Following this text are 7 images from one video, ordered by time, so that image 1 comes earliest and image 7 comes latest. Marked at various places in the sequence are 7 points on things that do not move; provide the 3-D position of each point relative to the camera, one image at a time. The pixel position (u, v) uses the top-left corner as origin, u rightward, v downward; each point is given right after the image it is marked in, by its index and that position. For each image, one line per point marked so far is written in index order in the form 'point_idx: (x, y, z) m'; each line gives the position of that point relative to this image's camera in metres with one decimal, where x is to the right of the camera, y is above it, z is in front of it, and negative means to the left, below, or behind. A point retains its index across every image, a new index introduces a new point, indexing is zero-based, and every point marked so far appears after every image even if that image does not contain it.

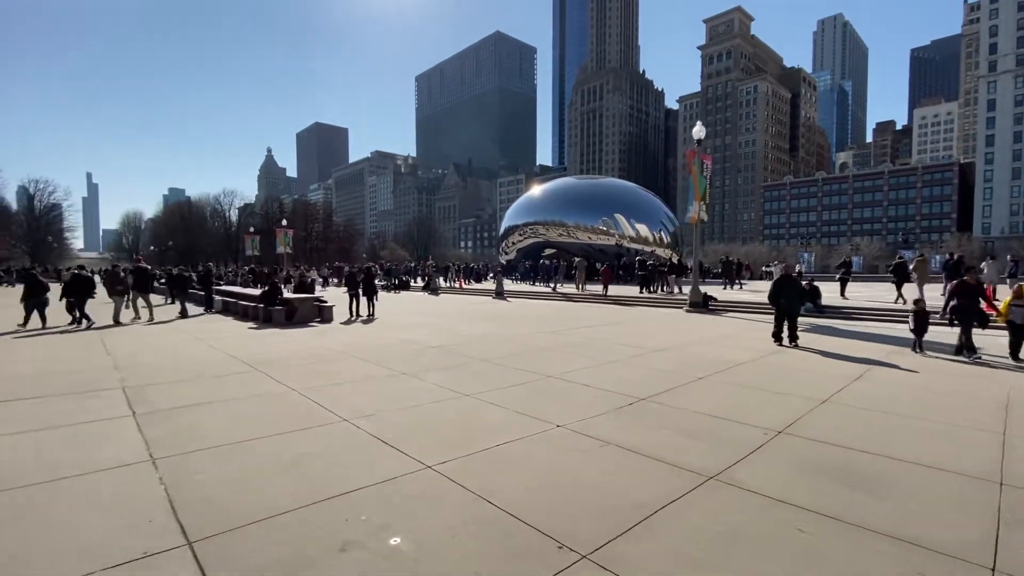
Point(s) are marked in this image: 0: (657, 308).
0: (+4.9, -0.7, +16.8) m
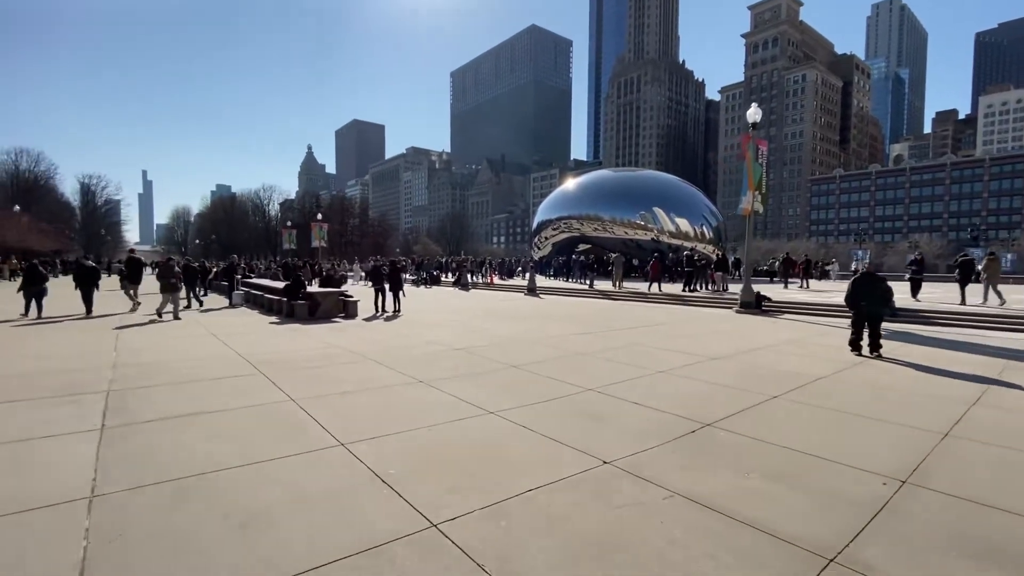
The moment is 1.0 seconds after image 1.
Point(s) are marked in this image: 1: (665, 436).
0: (+6.0, -0.7, +15.4) m
1: (+1.3, -1.3, +4.3) m
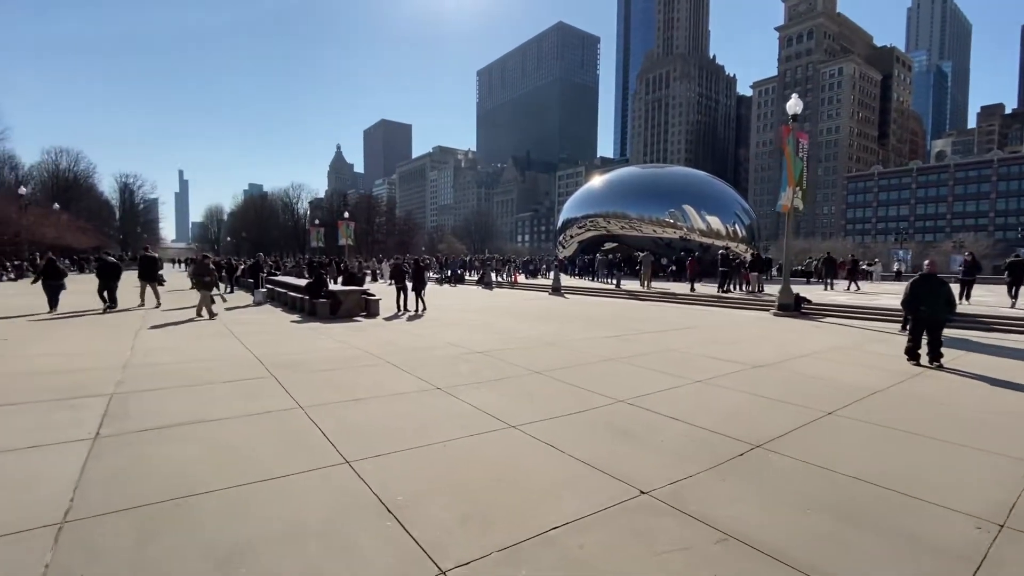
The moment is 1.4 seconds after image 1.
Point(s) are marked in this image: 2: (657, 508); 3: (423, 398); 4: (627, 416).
0: (+6.7, -0.7, +14.7) m
1: (+1.5, -1.3, +3.8) m
2: (+0.9, -1.4, +3.0) m
3: (-0.9, -1.2, +5.2) m
4: (+1.1, -1.2, +4.7) m
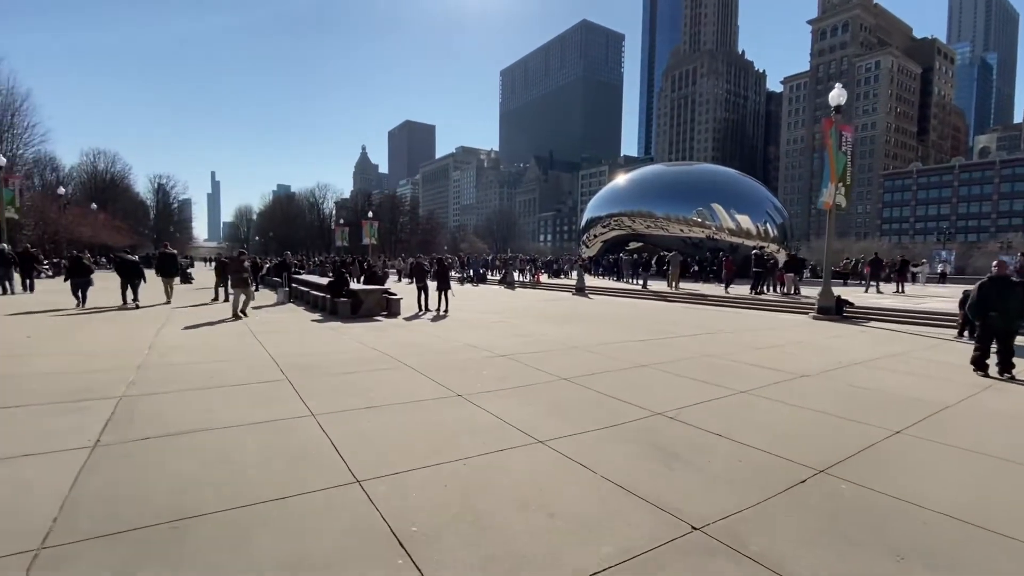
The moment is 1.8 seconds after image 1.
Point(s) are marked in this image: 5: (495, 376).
0: (+7.4, -0.7, +14.0) m
1: (+1.7, -1.3, +3.3) m
2: (+1.1, -1.4, +2.6) m
3: (-0.7, -1.2, +4.8) m
4: (+1.3, -1.2, +4.3) m
5: (-0.2, -1.1, +6.0) m
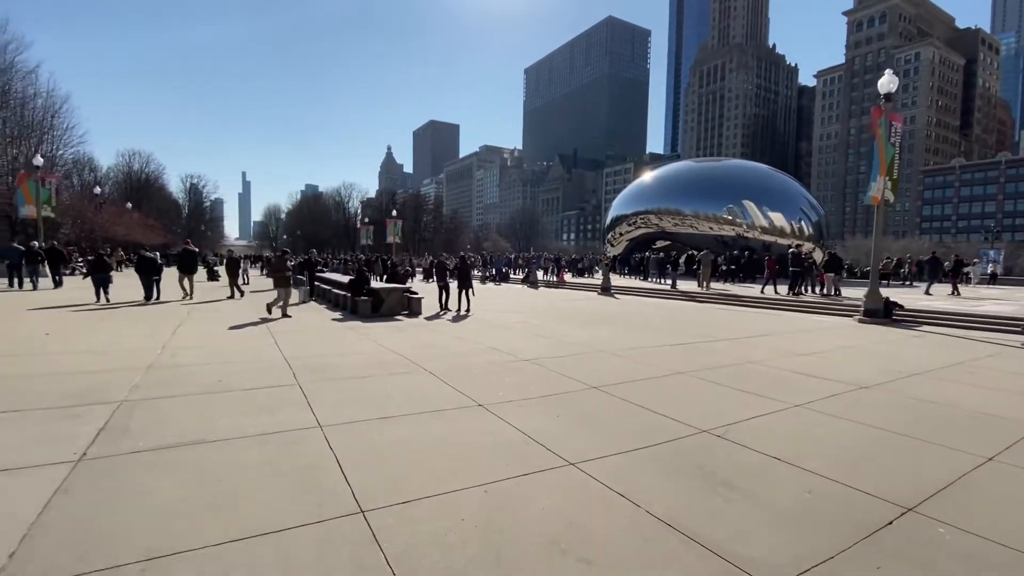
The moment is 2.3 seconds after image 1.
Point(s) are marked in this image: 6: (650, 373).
0: (+8.0, -0.8, +13.1) m
1: (+1.8, -1.4, +2.7) m
2: (+1.2, -1.4, +2.1) m
3: (-0.4, -1.2, +4.4) m
4: (+1.5, -1.3, +3.7) m
5: (+0.1, -1.1, +5.5) m
6: (+1.7, -1.1, +6.3) m
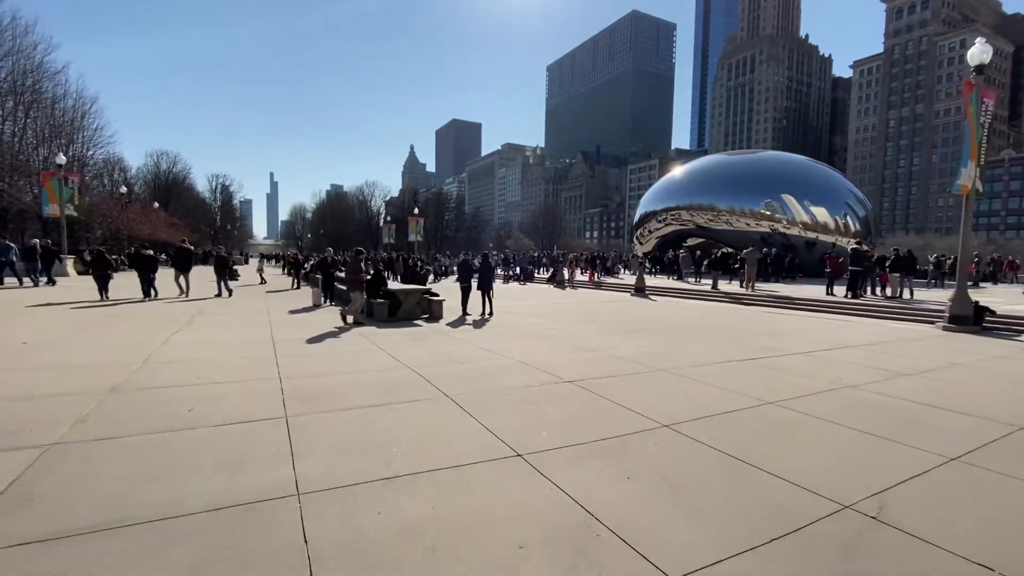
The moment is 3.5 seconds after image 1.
0: (+8.7, -0.8, +11.5) m
1: (+2.1, -1.4, +1.4) m
2: (+1.4, -1.5, +0.8) m
3: (-0.1, -1.2, +3.2) m
4: (+1.9, -1.3, +2.4) m
5: (+0.5, -1.1, +4.3) m
6: (+2.1, -1.1, +5.0) m
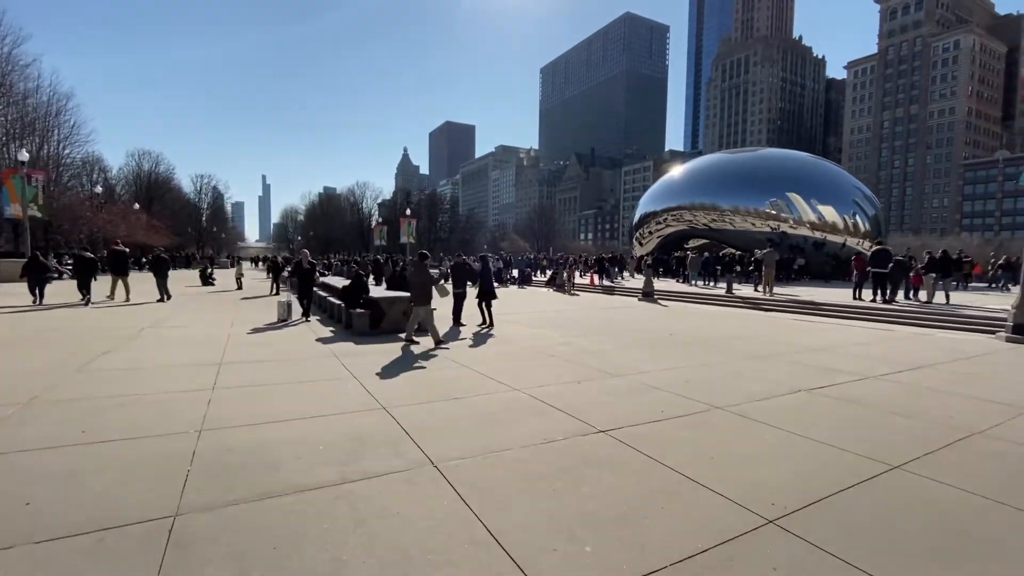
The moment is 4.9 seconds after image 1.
0: (+8.8, -0.9, +10.1) m
1: (+2.2, -1.5, -0.1) m
2: (+1.6, -1.6, -0.7) m
3: (0.0, -1.3, +1.6) m
4: (+2.0, -1.4, +0.9) m
5: (+0.6, -1.2, +2.8) m
6: (+2.2, -1.3, +3.5) m
